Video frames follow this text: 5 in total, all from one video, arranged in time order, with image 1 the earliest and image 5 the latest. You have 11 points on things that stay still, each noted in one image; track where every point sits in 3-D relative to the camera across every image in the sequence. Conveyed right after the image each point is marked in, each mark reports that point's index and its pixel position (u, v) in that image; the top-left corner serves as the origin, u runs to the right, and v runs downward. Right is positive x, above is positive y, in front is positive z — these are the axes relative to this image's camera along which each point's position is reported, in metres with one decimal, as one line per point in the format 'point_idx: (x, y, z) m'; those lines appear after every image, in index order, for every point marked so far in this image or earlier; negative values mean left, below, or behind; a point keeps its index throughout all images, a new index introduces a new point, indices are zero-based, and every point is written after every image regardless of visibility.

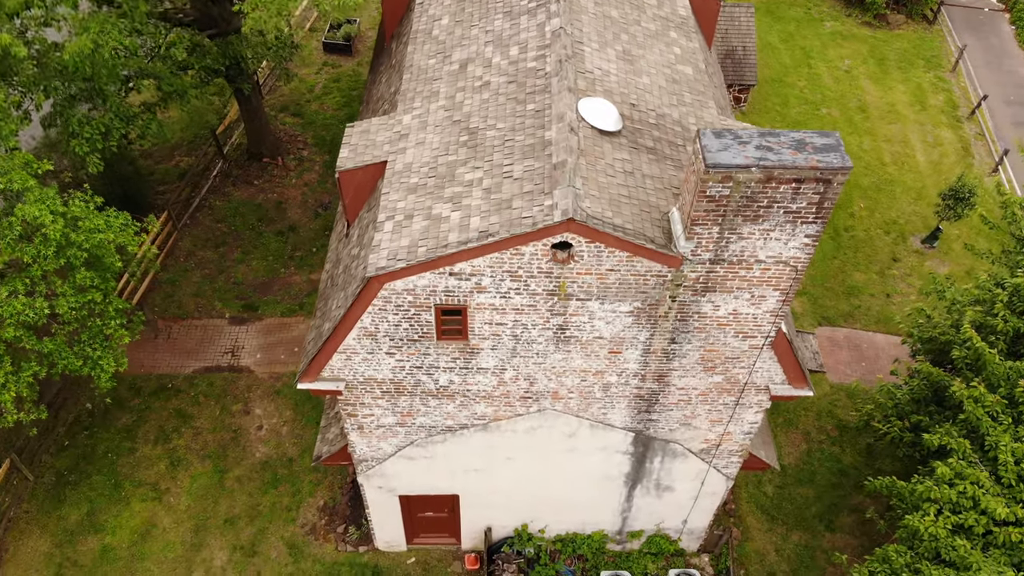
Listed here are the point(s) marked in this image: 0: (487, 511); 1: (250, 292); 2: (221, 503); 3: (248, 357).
0: (-0.4, -3.8, +13.8) m
1: (-6.5, -0.1, +19.9) m
2: (-5.8, -4.3, +15.9) m
3: (-6.1, -1.6, +18.5) m
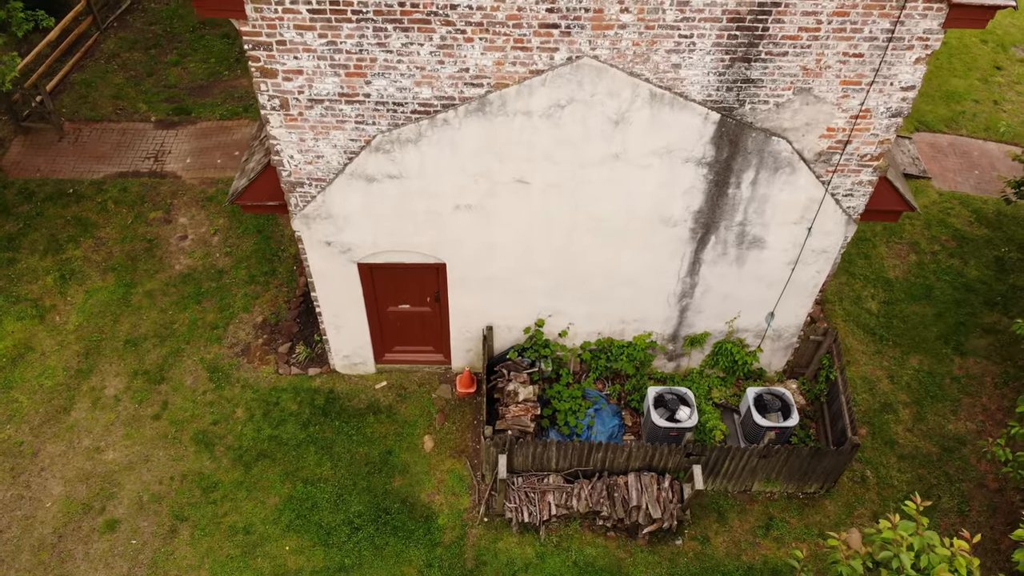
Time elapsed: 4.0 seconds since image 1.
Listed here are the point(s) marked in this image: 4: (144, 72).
0: (-0.3, -0.1, +9.5) m
1: (-6.4, +3.8, +15.6) m
2: (-5.6, -0.5, +11.6) m
3: (-6.0, +2.2, +14.2) m
4: (-7.4, +4.4, +16.1) m
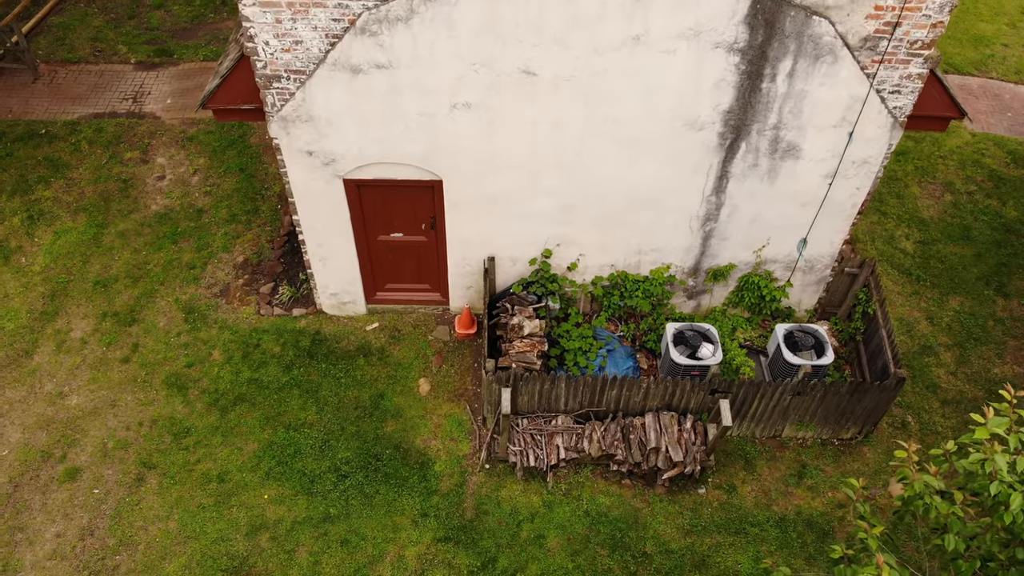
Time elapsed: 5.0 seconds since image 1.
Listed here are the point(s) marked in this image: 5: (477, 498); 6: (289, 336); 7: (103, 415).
0: (-0.3, +0.8, +8.6) m
1: (-6.4, +4.6, +14.7) m
2: (-5.6, +0.3, +10.7) m
3: (-5.9, +3.0, +13.2) m
4: (-7.4, +5.2, +15.2) m
5: (-0.3, -2.1, +8.1) m
6: (-2.7, -0.6, +9.6) m
7: (-4.6, -1.4, +9.0) m
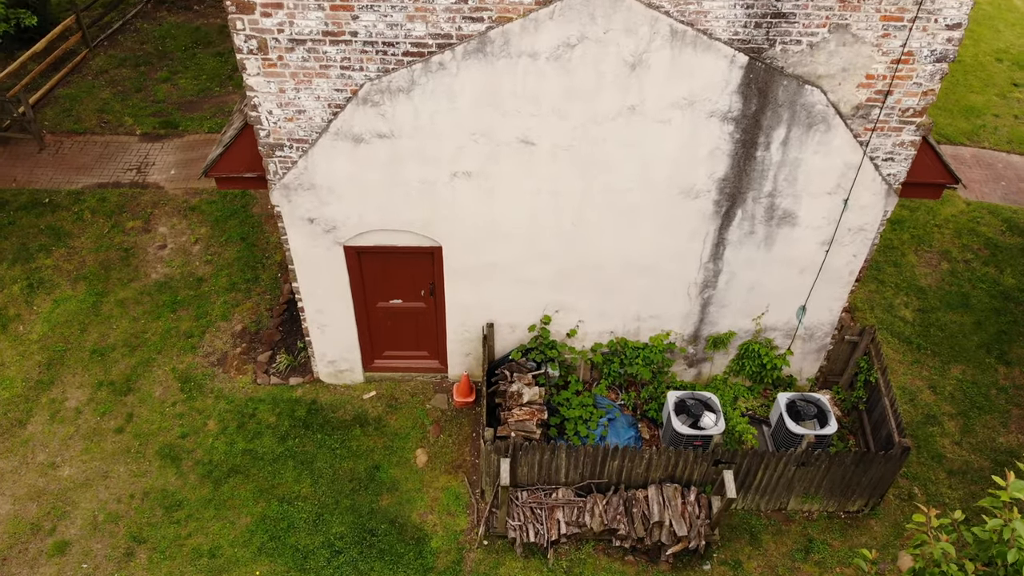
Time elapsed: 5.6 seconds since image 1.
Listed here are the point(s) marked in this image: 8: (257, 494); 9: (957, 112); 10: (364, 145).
0: (-0.3, 0.0, +8.6) m
1: (-6.4, +3.3, +15.0) m
2: (-5.6, -0.6, +10.7) m
3: (-5.9, +1.9, +13.4) m
4: (-7.4, +3.9, +15.6) m
5: (-0.4, -2.8, +7.9) m
6: (-2.7, -1.4, +9.5) m
7: (-4.6, -2.2, +8.8) m
8: (-2.7, -2.2, +8.6) m
9: (+8.6, +3.4, +15.4) m
10: (-1.3, +1.3, +7.2) m
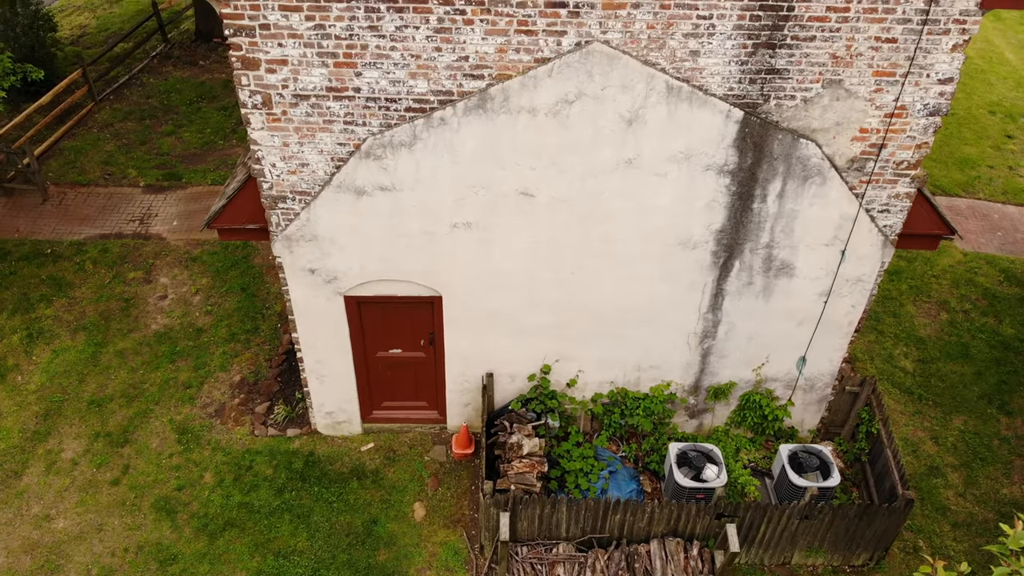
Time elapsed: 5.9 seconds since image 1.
0: (-0.3, -0.5, +8.6) m
1: (-6.4, +2.4, +15.2) m
2: (-5.6, -1.3, +10.6) m
3: (-5.9, +1.1, +13.5) m
4: (-7.4, +2.9, +15.8) m
5: (-0.4, -3.3, +7.7) m
6: (-2.7, -2.0, +9.4) m
7: (-4.6, -2.7, +8.7) m
8: (-2.7, -2.8, +8.5) m
9: (+8.5, +2.4, +15.6) m
10: (-1.3, +0.8, +7.3) m
